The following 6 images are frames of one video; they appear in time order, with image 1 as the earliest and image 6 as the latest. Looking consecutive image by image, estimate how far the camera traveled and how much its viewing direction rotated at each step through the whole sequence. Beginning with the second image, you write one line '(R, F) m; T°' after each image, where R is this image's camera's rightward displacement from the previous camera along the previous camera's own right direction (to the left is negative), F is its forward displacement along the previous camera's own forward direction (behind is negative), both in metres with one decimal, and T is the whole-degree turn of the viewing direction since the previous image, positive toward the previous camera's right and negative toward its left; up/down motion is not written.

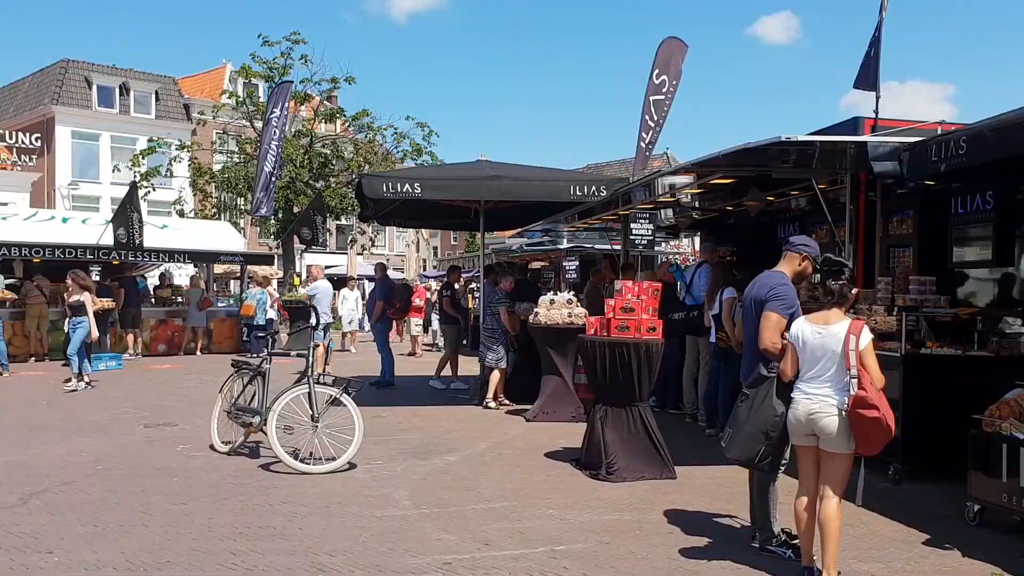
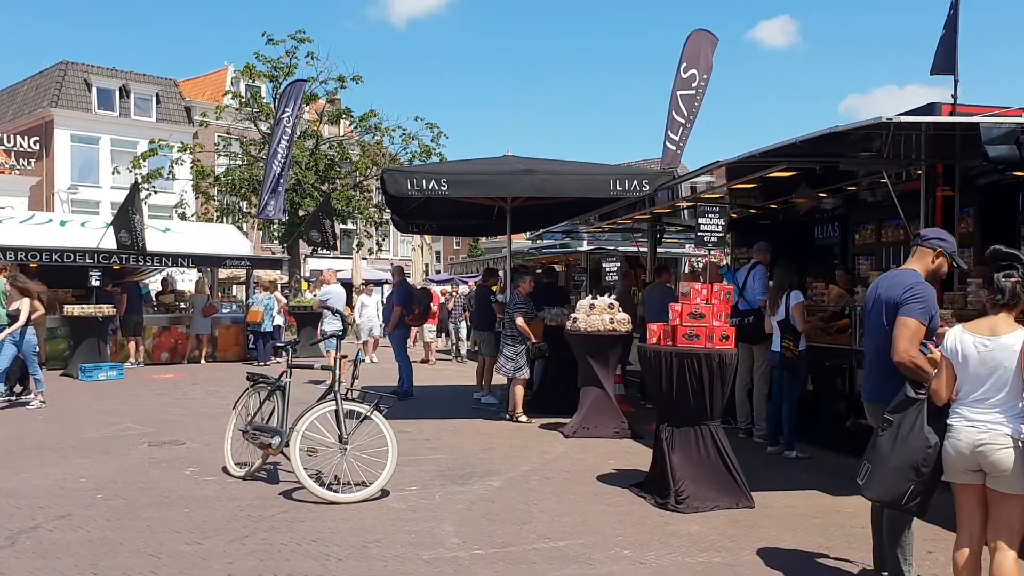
(-0.3, +0.8) m; 0°
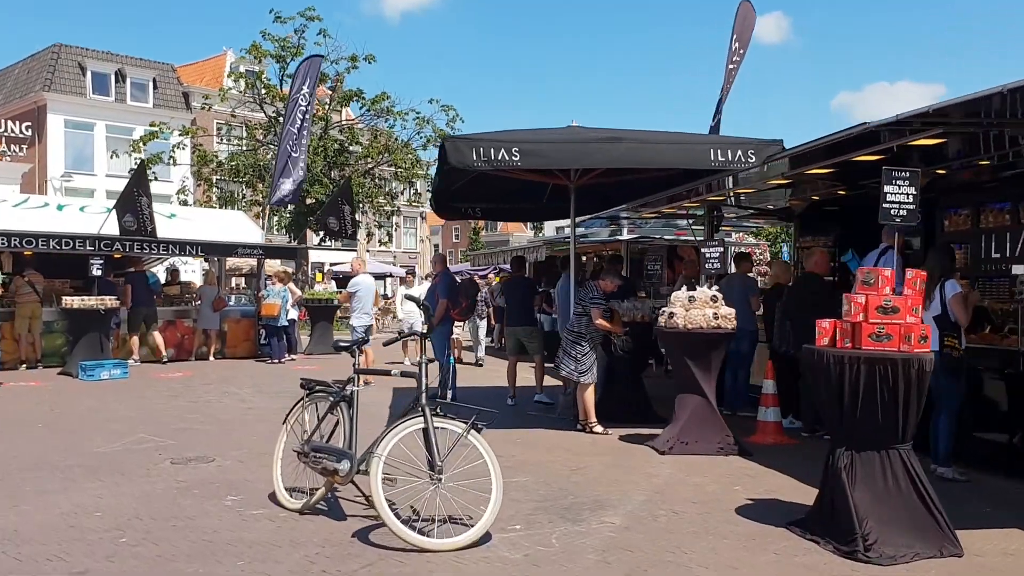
(-0.7, +1.3) m; 0°
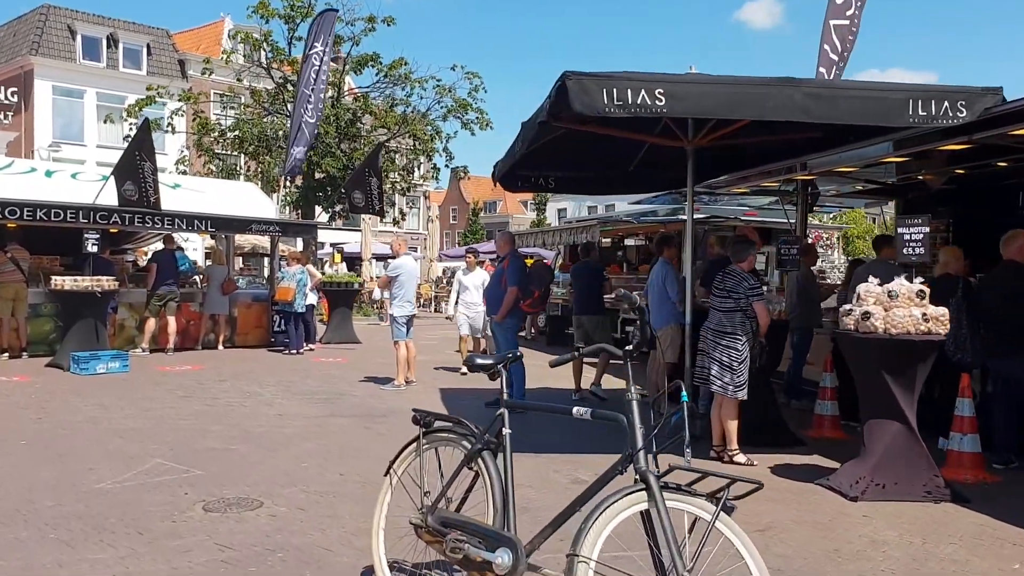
(-0.9, +1.8) m; +1°
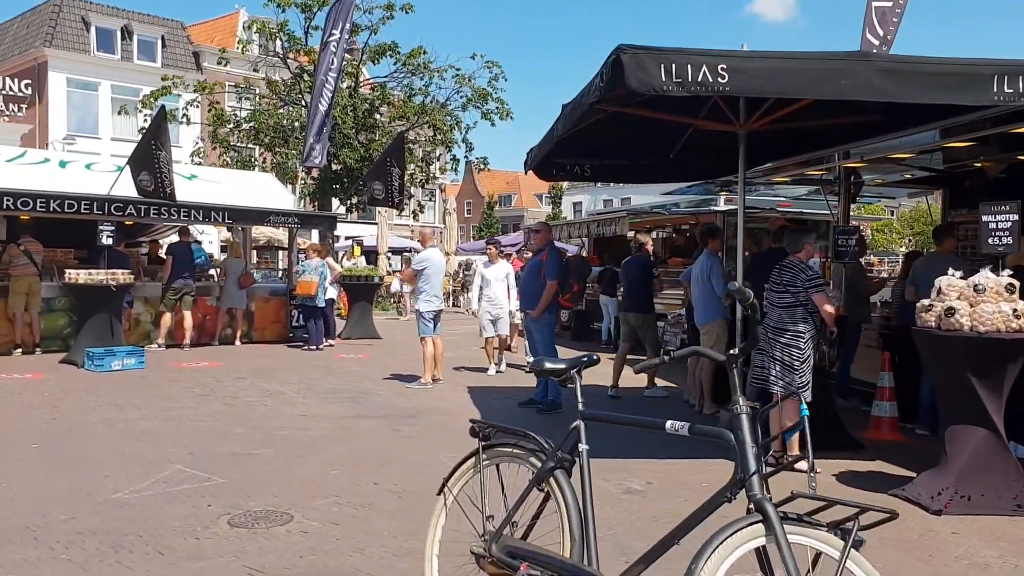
(-0.2, +0.5) m; -1°
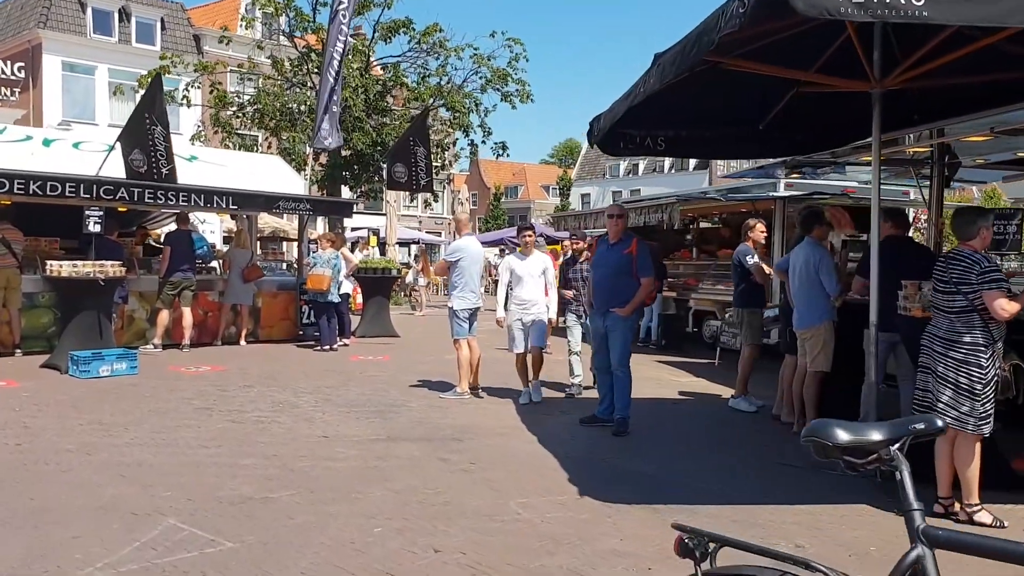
(-0.5, +1.4) m; 0°
